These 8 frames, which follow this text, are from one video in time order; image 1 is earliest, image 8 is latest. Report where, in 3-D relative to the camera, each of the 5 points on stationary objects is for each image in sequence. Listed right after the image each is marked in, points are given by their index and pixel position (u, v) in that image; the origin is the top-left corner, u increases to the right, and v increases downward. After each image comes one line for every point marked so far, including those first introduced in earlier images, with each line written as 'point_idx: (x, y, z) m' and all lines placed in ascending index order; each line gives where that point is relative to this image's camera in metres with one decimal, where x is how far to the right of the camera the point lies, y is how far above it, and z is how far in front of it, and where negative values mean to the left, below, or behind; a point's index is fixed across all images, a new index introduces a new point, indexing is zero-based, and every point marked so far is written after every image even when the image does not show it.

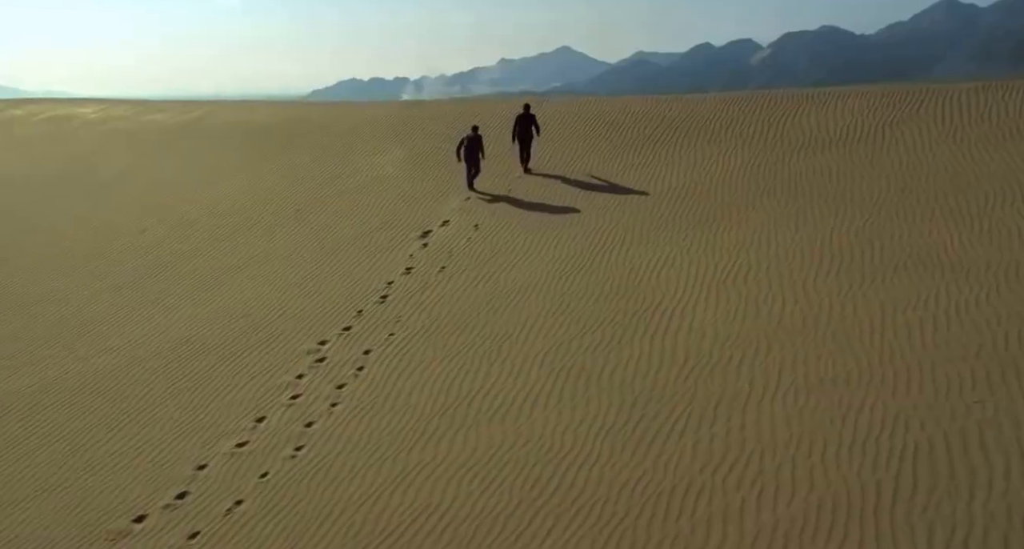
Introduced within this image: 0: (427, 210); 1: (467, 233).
0: (-1.3, +0.9, +9.2) m
1: (-0.6, +0.5, +7.9) m
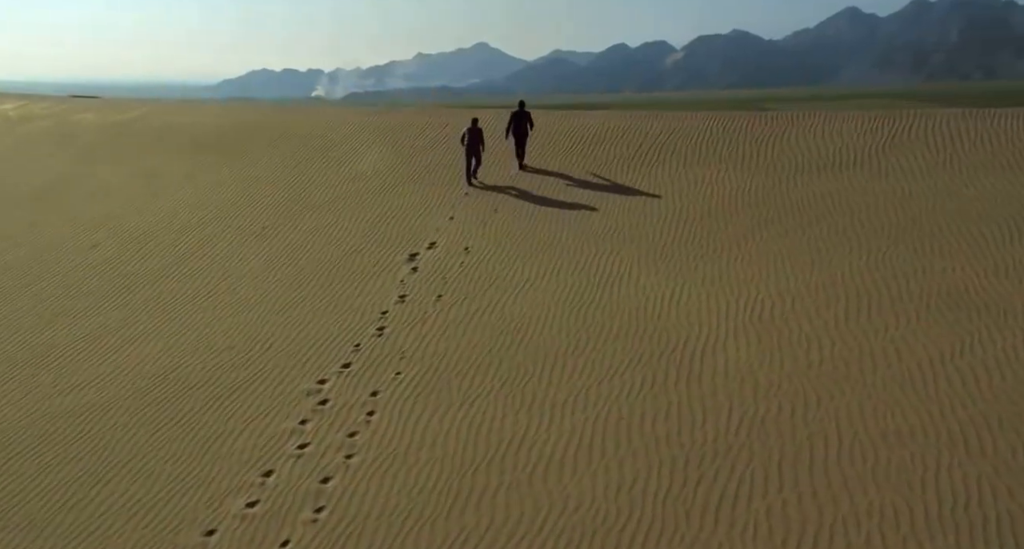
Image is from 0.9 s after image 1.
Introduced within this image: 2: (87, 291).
0: (-1.4, +0.6, +8.8) m
1: (-0.7, +0.2, +7.7) m
2: (-5.7, -0.2, +8.7) m
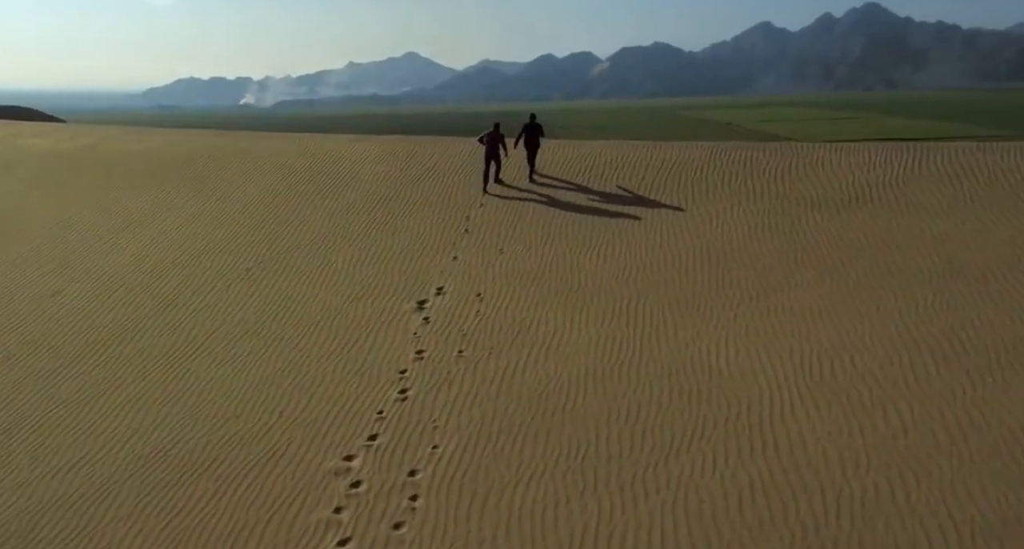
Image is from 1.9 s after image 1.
0: (-1.3, 0.0, +8.4) m
1: (-0.5, -0.3, +7.3) m
2: (-5.6, -0.9, +8.0) m
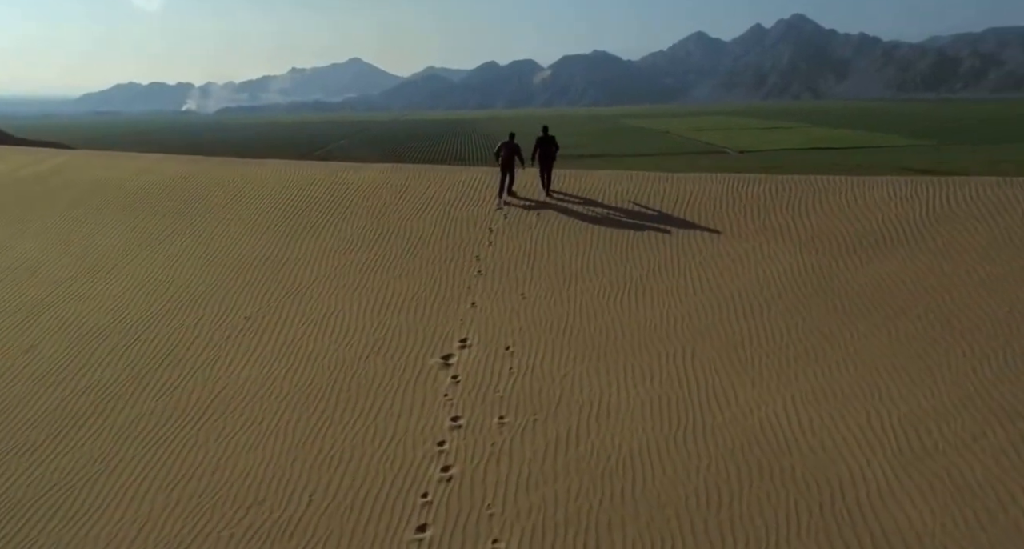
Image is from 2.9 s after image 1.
0: (-1.1, -0.5, +7.9) m
1: (-0.1, -0.9, +6.8) m
2: (-5.3, -1.6, +7.2) m
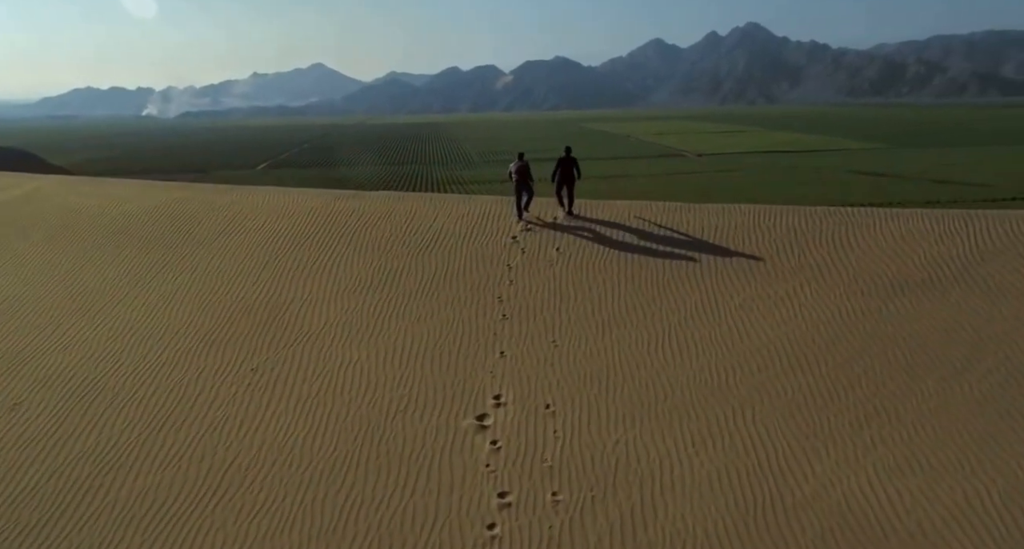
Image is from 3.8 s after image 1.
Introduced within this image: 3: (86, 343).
0: (-0.7, -1.1, +7.4) m
1: (+0.3, -1.4, +6.3) m
2: (-4.9, -2.2, +6.5) m
3: (-6.1, -1.0, +9.3) m
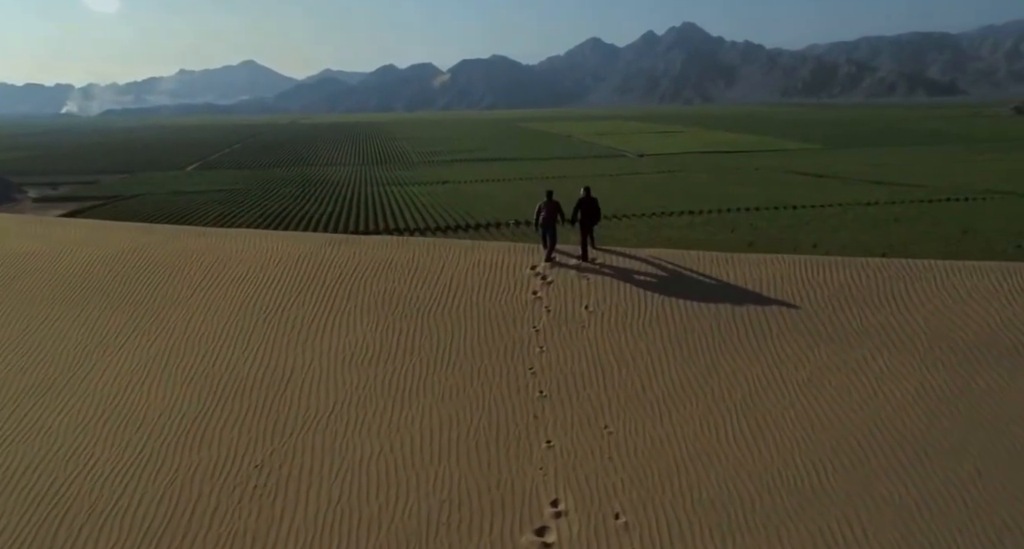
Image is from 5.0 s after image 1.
0: (-0.2, -1.9, +6.5) m
1: (+0.9, -2.2, +5.5) m
2: (-4.3, -3.1, +5.4) m
3: (-5.7, -2.0, +8.0) m
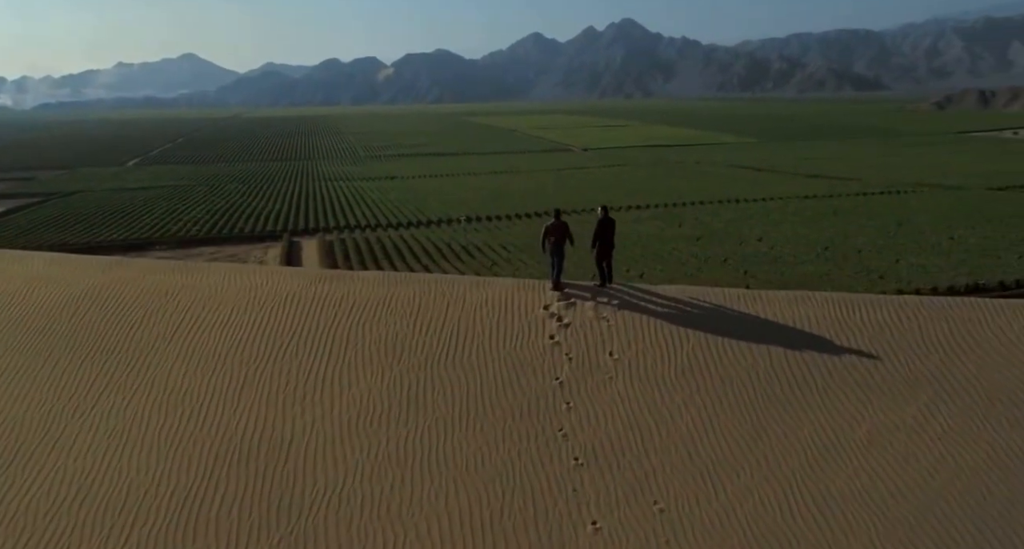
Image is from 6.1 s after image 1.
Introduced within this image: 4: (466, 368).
0: (+0.2, -2.5, +5.8) m
1: (+1.3, -2.8, +4.9) m
2: (-3.8, -3.8, +4.5) m
3: (-5.4, -2.7, +7.1) m
4: (-0.6, -1.2, +8.6) m
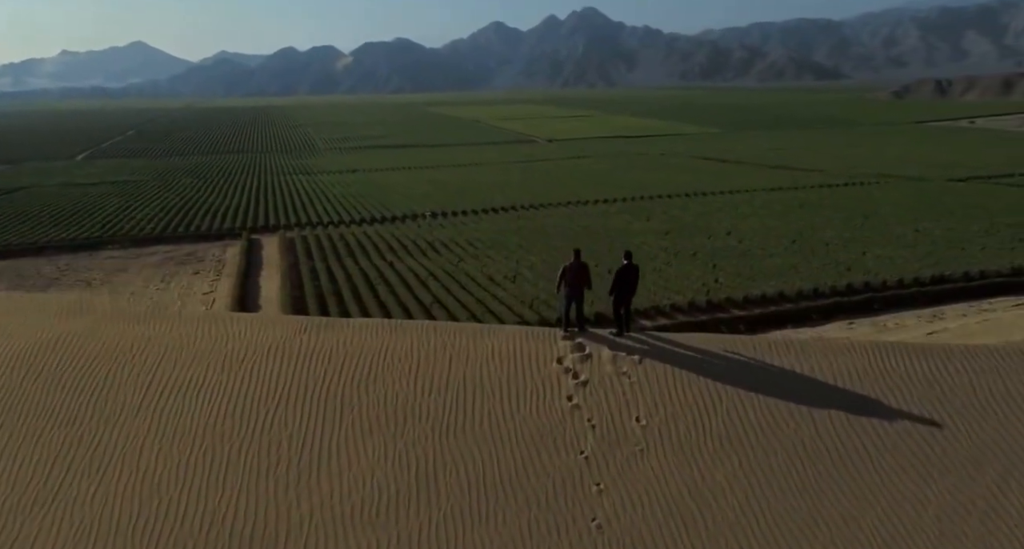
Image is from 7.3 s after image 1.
0: (+0.6, -3.3, +5.1) m
1: (+1.7, -3.5, +4.2) m
2: (-3.3, -4.7, +3.6) m
3: (-5.0, -3.6, +6.1) m
4: (-0.3, -2.0, +7.8) m
